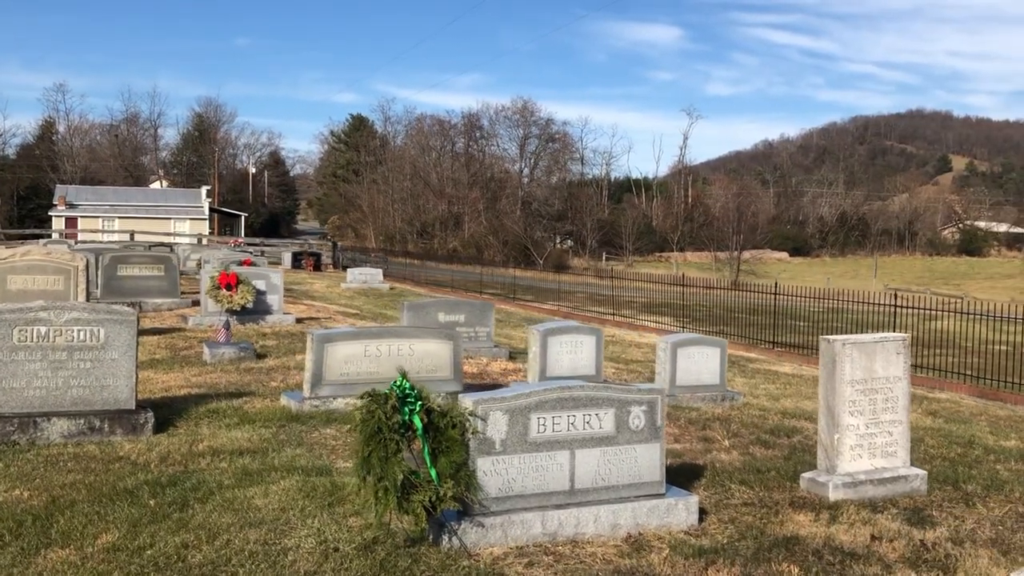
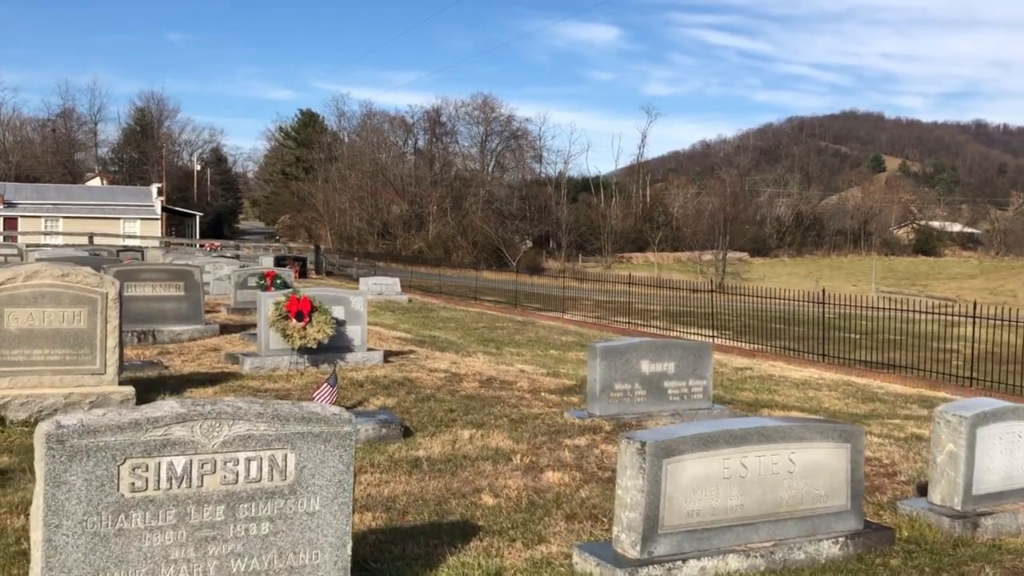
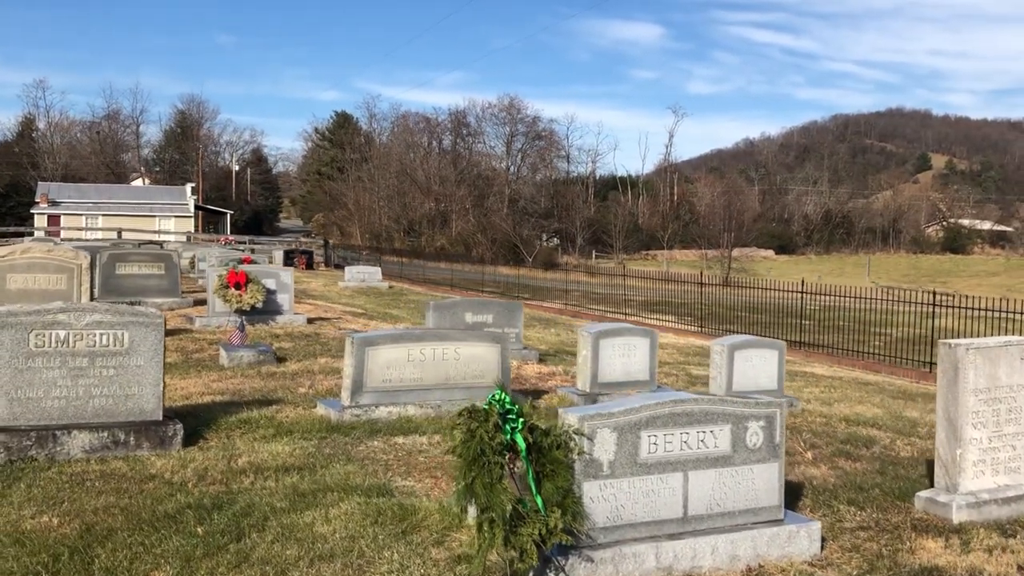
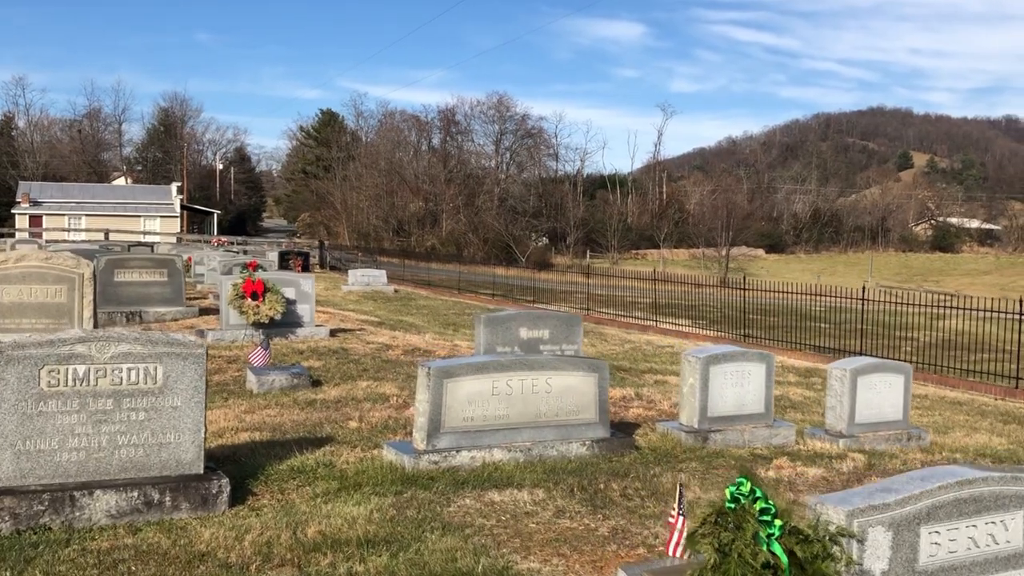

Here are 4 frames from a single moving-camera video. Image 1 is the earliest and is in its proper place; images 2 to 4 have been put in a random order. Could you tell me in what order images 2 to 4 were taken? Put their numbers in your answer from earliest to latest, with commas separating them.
3, 4, 2
